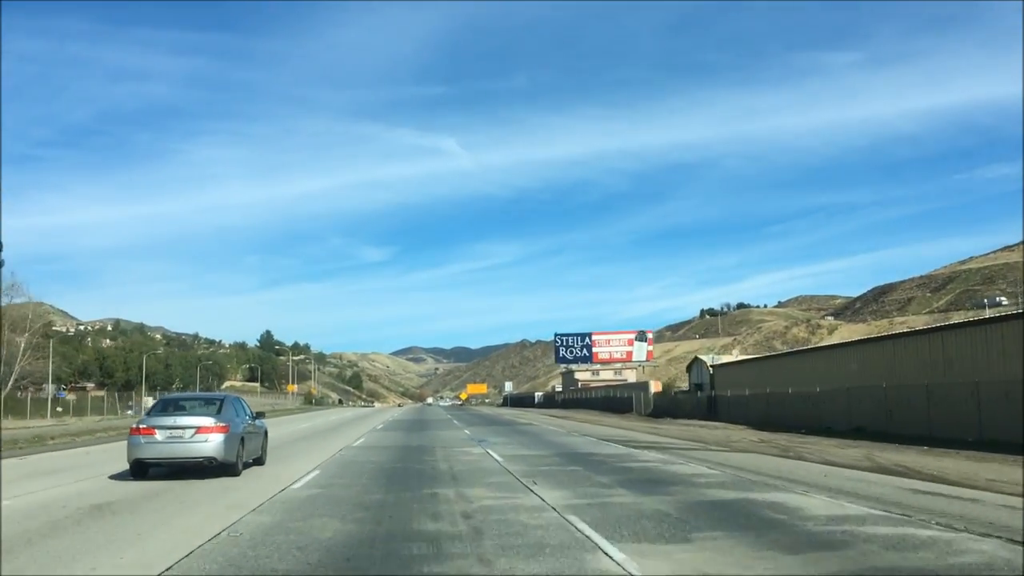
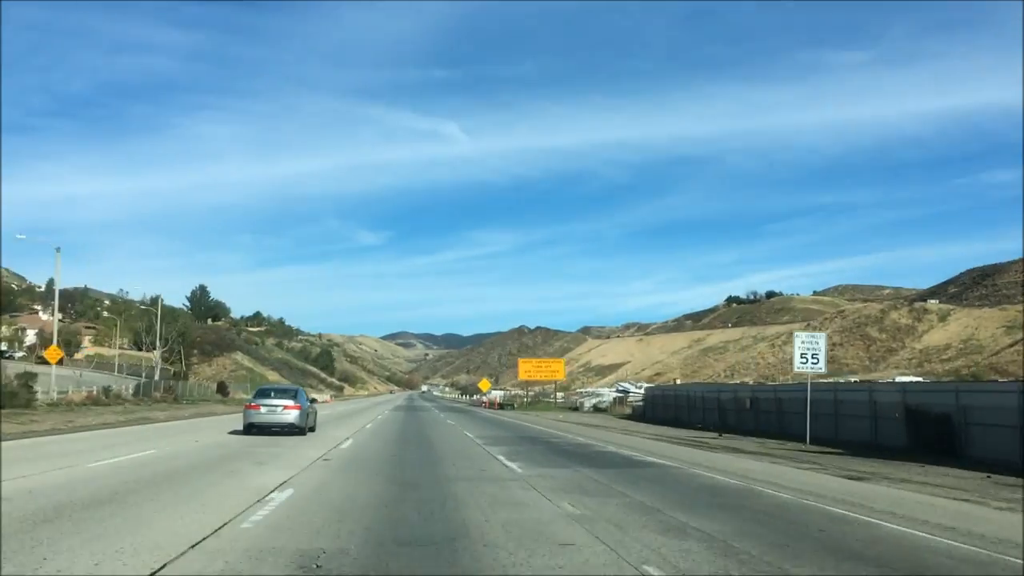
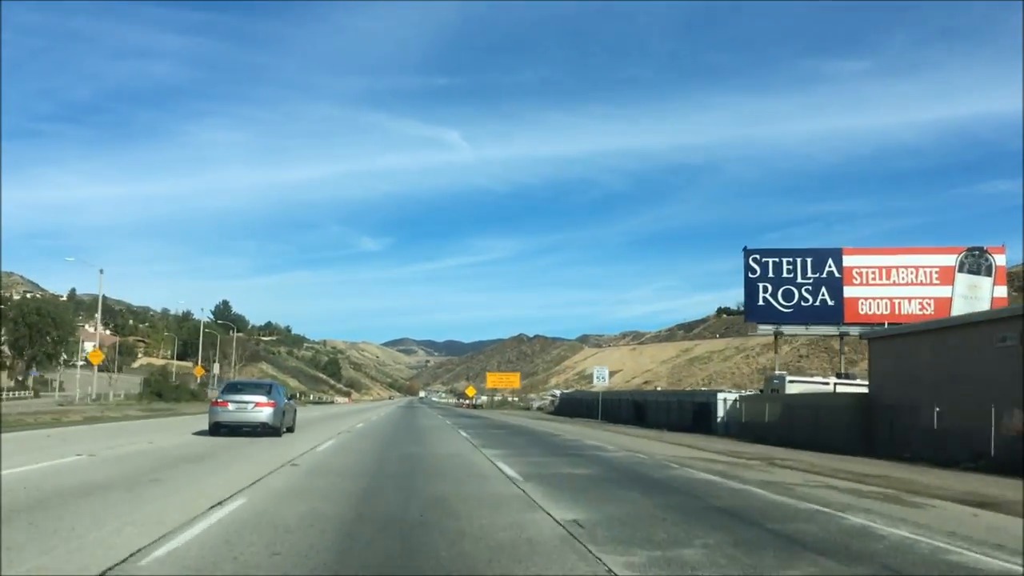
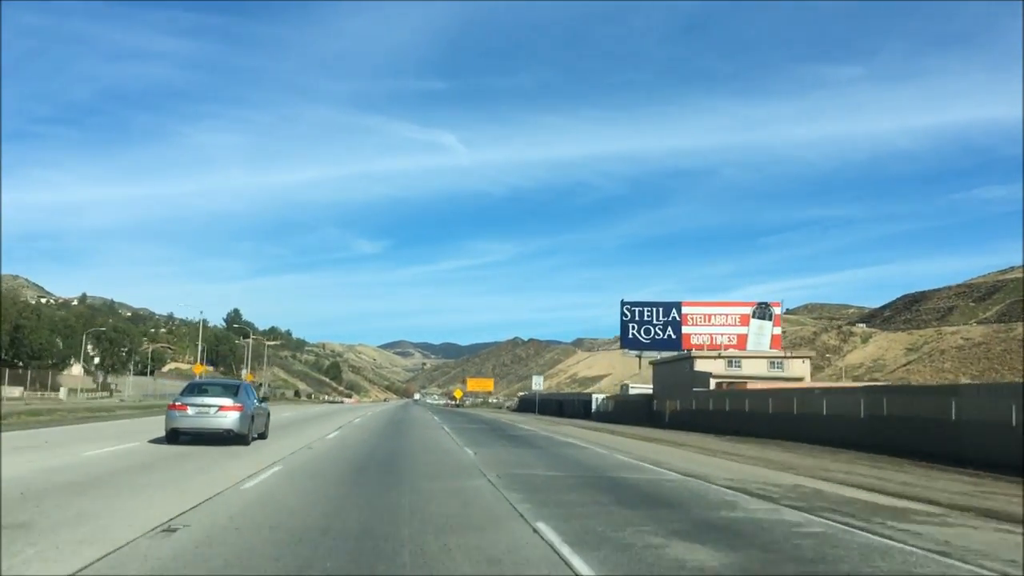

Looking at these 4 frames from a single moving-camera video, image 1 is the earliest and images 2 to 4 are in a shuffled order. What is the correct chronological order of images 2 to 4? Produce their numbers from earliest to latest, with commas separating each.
4, 3, 2
